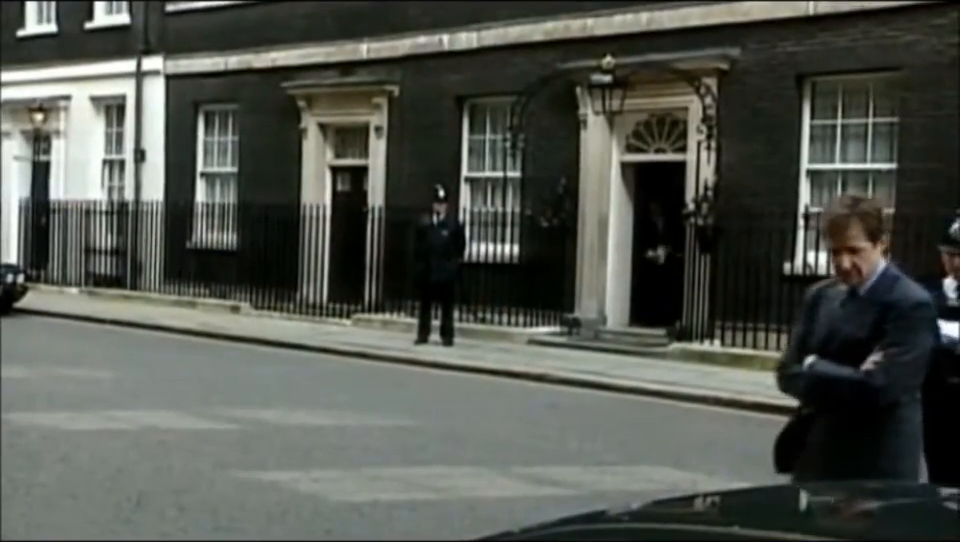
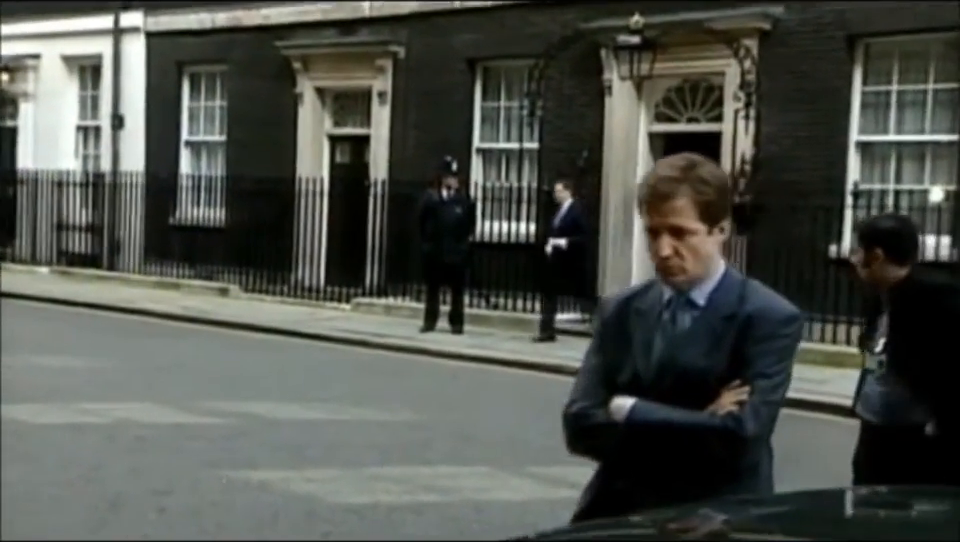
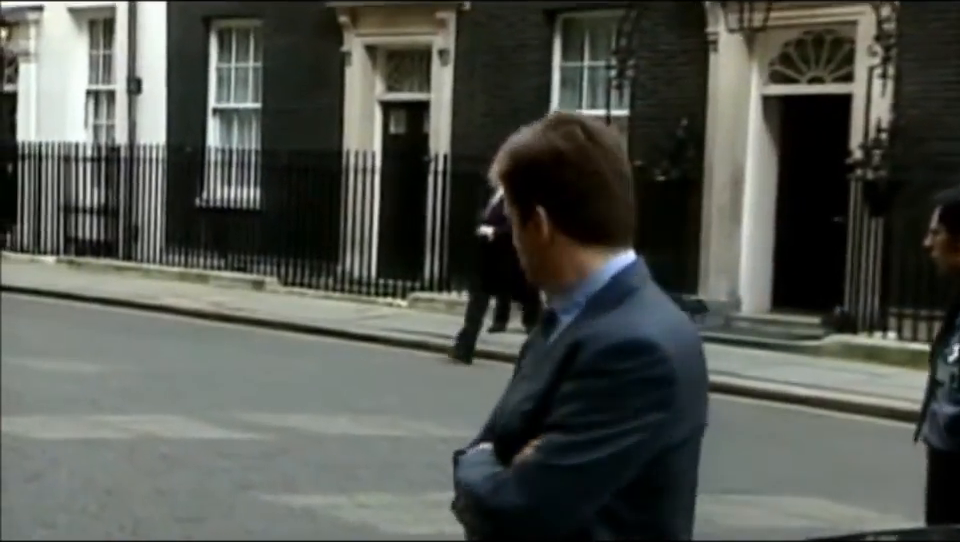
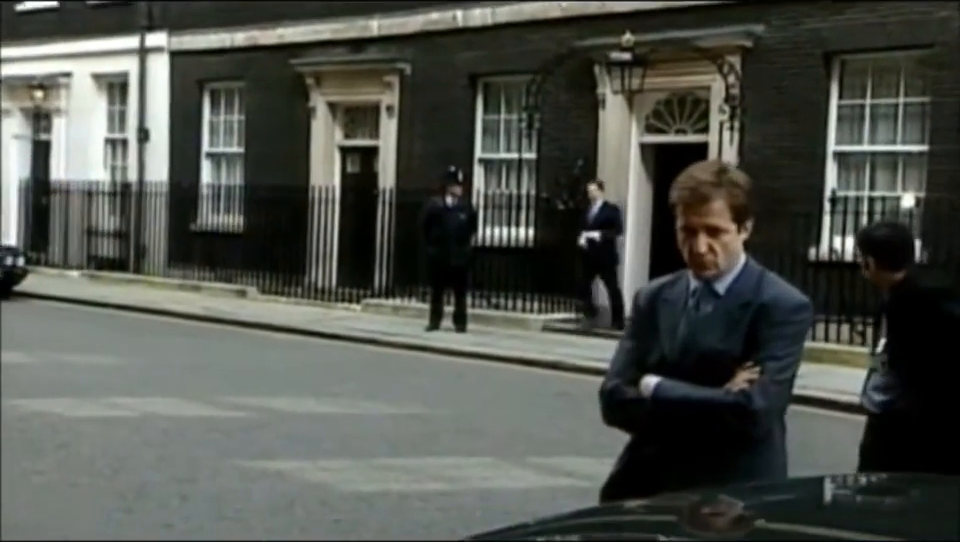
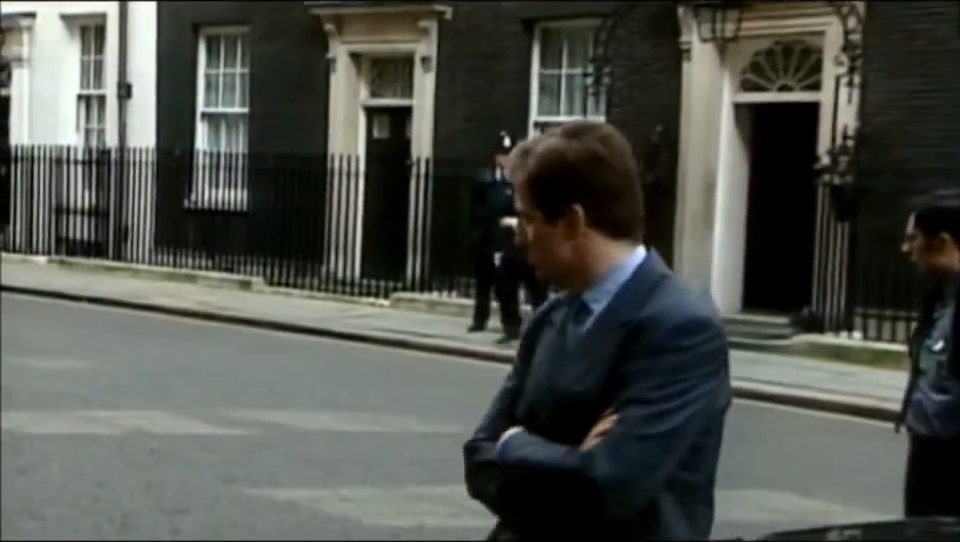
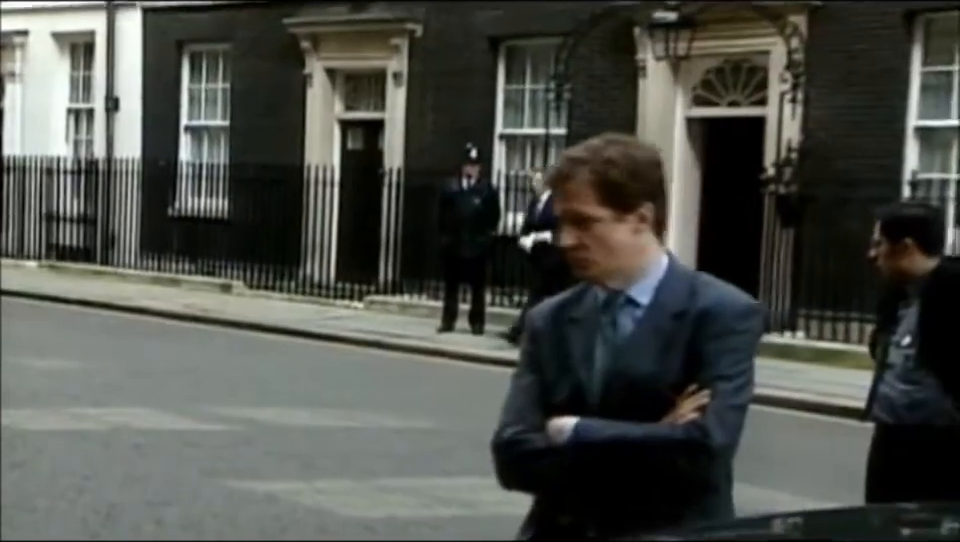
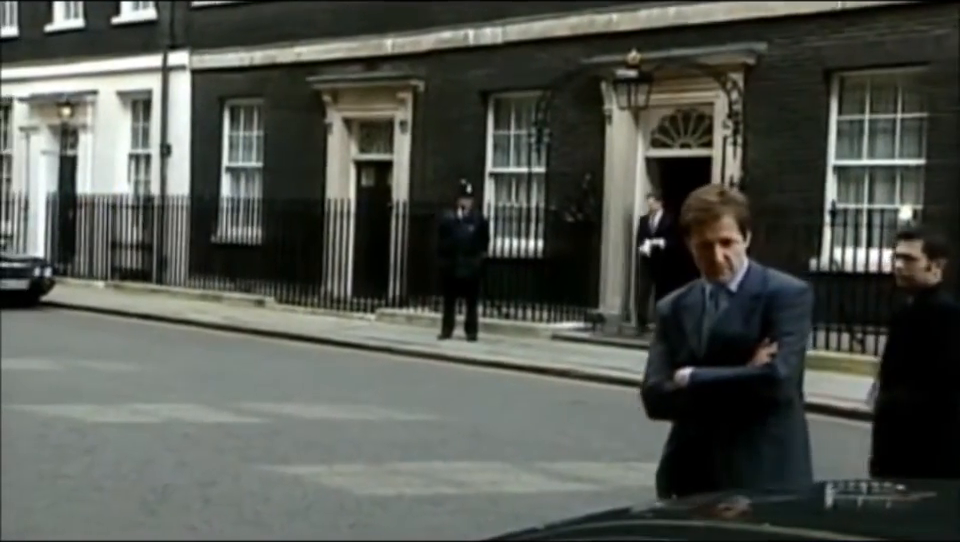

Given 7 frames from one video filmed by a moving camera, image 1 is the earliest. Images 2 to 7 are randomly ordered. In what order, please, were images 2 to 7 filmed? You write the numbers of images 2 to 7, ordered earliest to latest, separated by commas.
7, 4, 2, 6, 5, 3
